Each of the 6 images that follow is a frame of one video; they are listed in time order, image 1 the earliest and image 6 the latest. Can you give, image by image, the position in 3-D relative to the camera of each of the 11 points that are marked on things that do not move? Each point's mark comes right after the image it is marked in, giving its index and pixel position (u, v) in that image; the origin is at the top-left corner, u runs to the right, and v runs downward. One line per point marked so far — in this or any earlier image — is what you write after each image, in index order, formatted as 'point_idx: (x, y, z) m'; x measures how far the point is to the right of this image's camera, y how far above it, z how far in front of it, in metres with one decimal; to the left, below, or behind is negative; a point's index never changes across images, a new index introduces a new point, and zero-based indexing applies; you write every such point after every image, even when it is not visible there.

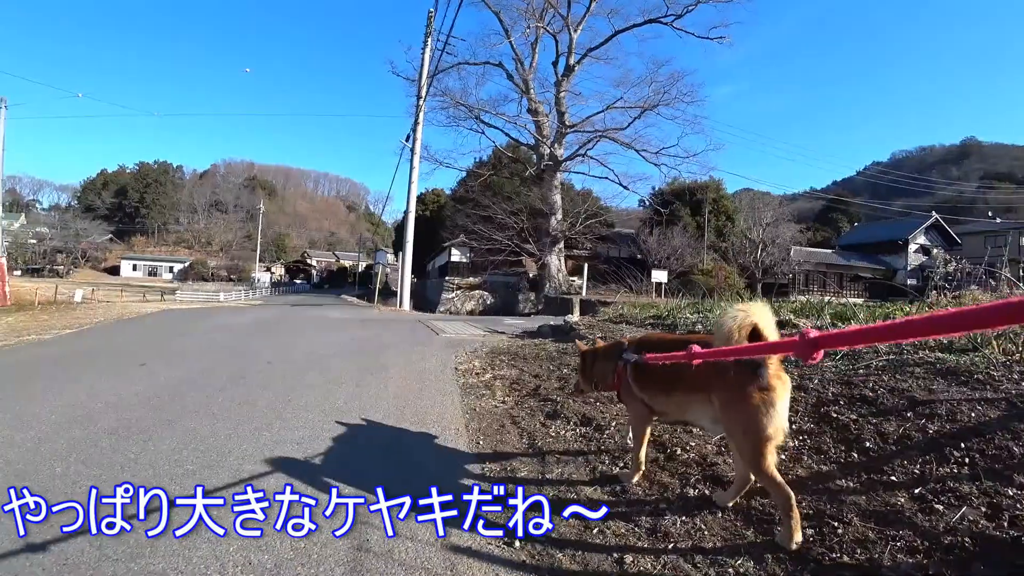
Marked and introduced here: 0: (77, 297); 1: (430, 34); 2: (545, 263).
0: (-12.9, -0.4, +16.7) m
1: (-2.0, +6.4, +14.3) m
2: (+1.1, +0.8, +19.7) m
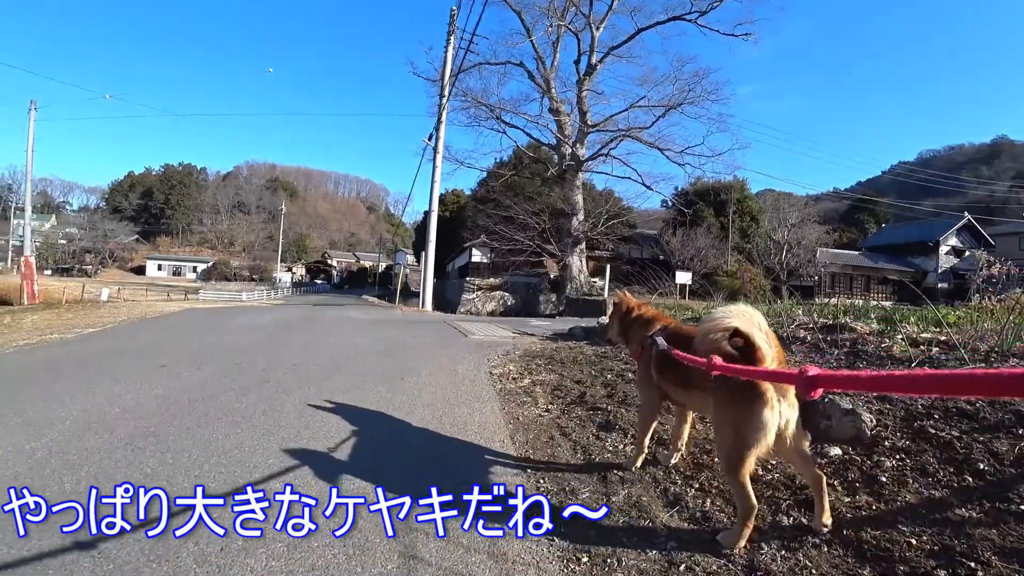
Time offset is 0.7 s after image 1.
0: (-12.3, -0.3, +16.9) m
1: (-1.5, +6.4, +14.2) m
2: (+1.8, +0.8, +19.5) m
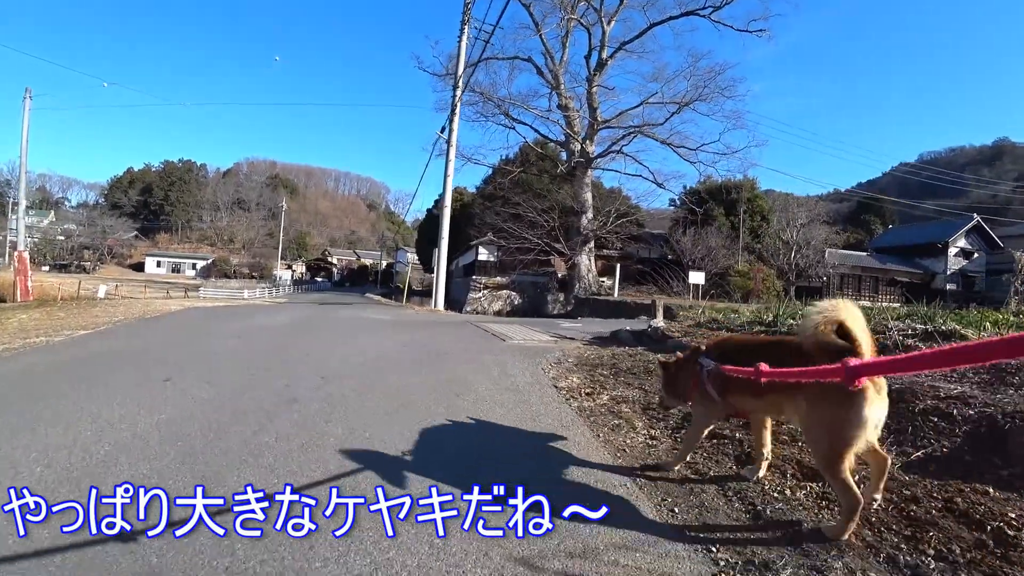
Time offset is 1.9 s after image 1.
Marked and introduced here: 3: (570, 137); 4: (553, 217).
0: (-12.0, -0.2, +16.5) m
1: (-1.2, +6.4, +13.7) m
2: (+2.1, +0.8, +19.0) m
3: (+1.9, +4.8, +18.1) m
4: (+1.5, +2.4, +19.5) m
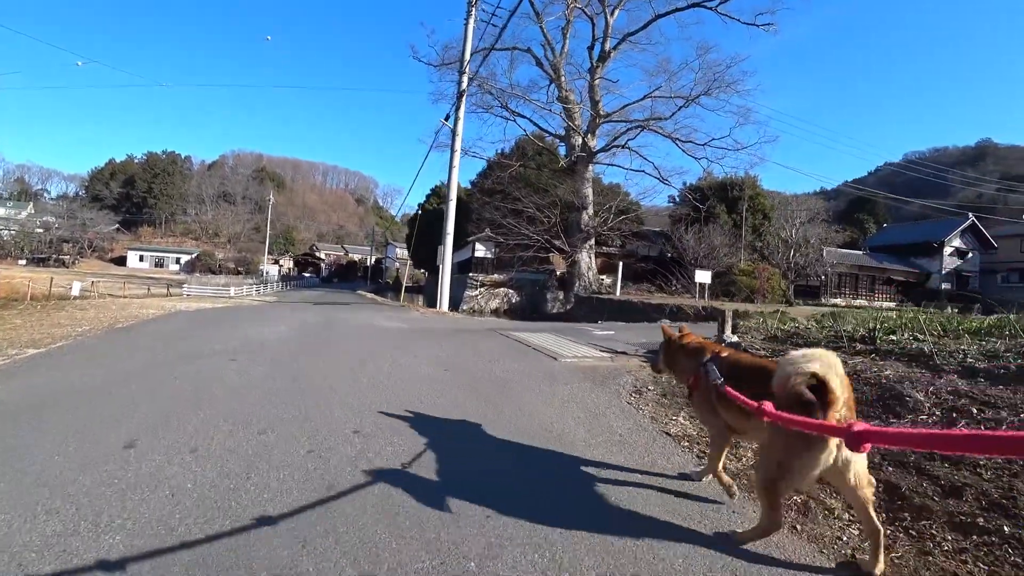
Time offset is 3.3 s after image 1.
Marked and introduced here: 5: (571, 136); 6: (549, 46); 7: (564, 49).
0: (-12.0, -0.1, +15.6) m
1: (-1.1, +6.5, +13.0) m
2: (+2.0, +0.9, +18.5) m
3: (+1.9, +4.9, +17.5) m
4: (+1.4, +2.5, +18.9) m
5: (+1.9, +4.8, +17.8) m
6: (+1.3, +8.4, +19.7) m
7: (+1.8, +8.2, +19.4) m
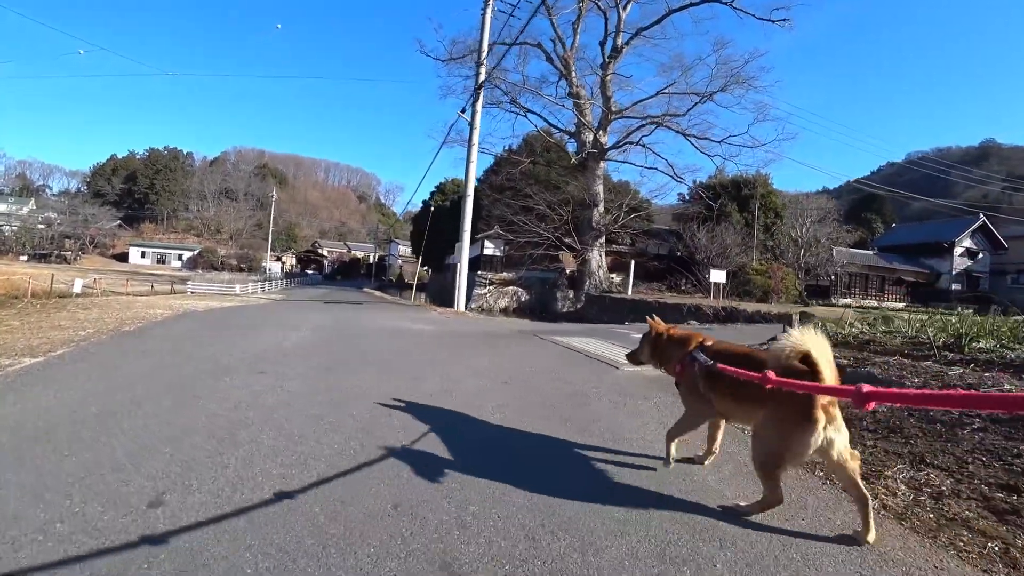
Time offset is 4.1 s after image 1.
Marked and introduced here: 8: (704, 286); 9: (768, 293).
0: (-11.7, 0.0, +15.3) m
1: (-0.7, +6.5, +12.7) m
2: (+2.4, +0.9, +18.1) m
3: (+2.2, +4.9, +17.1) m
4: (+1.7, +2.5, +18.6) m
5: (+2.2, +4.8, +17.4) m
6: (+1.6, +8.4, +19.3) m
7: (+2.1, +8.3, +19.1) m
8: (+6.5, +0.1, +19.2) m
9: (+8.0, -0.2, +17.7) m
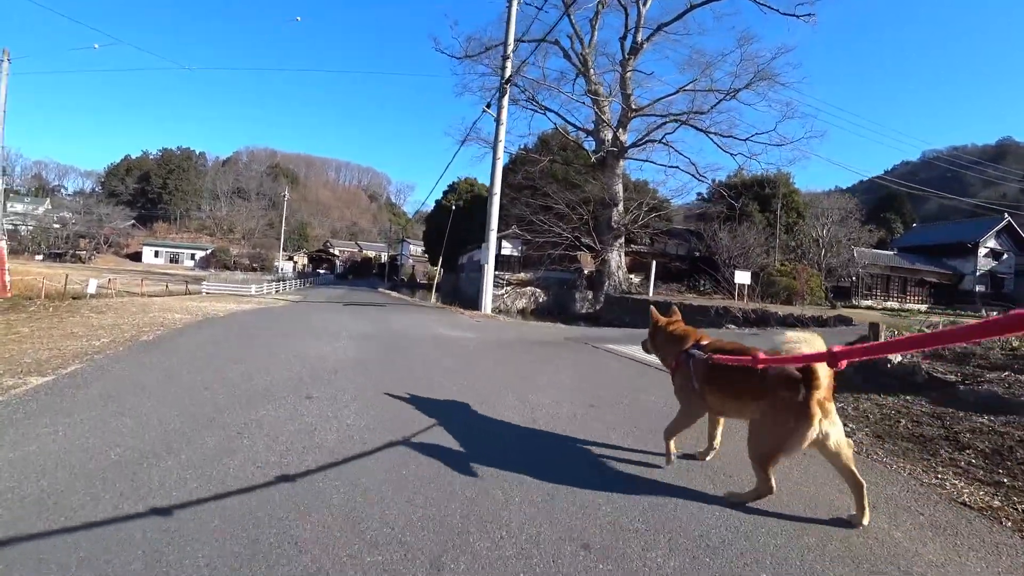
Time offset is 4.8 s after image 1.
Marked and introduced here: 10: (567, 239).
0: (-11.2, 0.0, +15.1) m
1: (-0.3, +6.5, +12.3) m
2: (+2.9, +0.9, +17.7) m
3: (+2.7, +4.9, +16.8) m
4: (+2.3, +2.5, +18.2) m
5: (+2.8, +4.8, +17.0) m
6: (+2.2, +8.4, +18.9) m
7: (+2.7, +8.2, +18.7) m
8: (+7.1, 0.0, +18.7) m
9: (+8.6, -0.2, +17.3) m
10: (+1.7, +1.6, +18.4) m
